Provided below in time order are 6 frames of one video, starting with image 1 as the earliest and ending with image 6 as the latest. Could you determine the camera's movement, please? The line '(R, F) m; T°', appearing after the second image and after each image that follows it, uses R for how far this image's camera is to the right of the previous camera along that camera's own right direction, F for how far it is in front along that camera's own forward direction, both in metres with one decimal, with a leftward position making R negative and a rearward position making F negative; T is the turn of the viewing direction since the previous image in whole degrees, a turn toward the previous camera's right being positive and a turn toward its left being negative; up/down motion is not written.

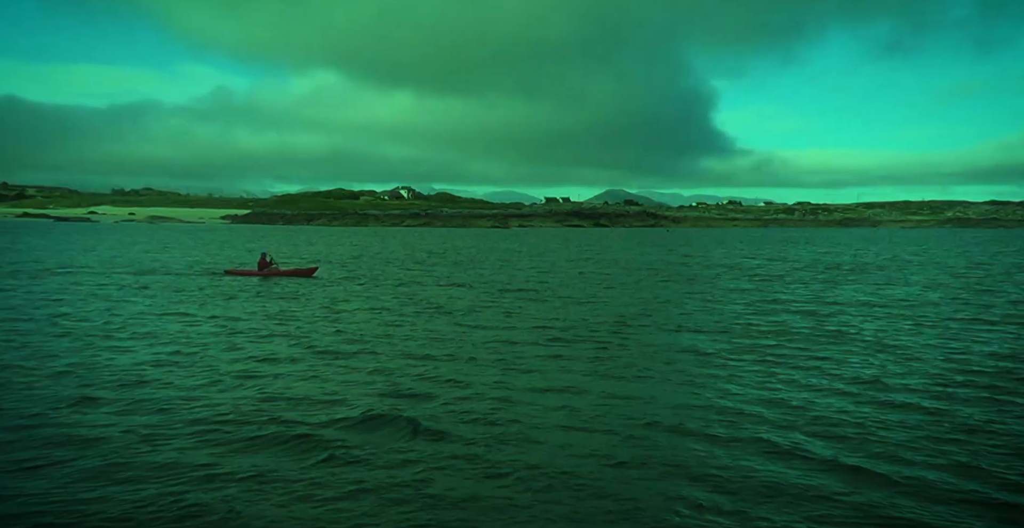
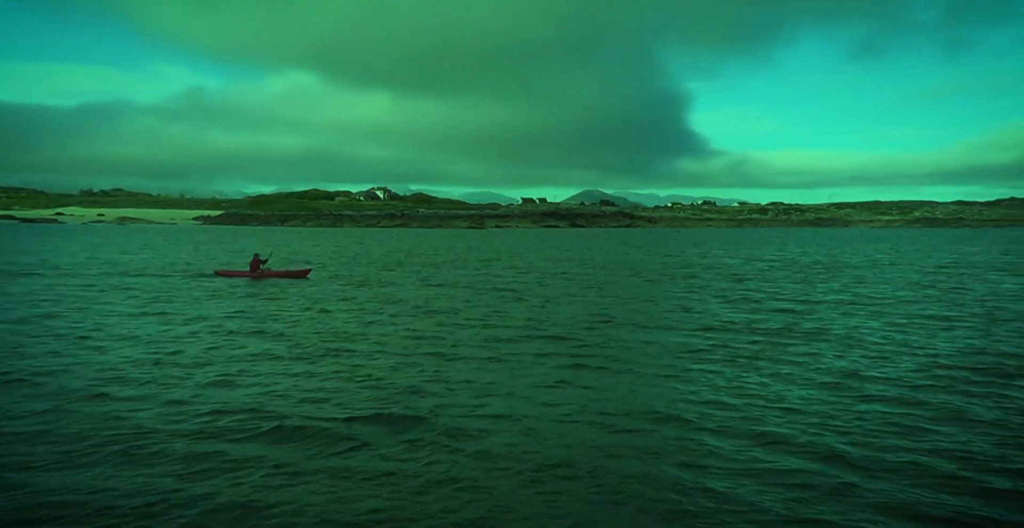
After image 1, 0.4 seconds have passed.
(+2.8, +2.5) m; -15°
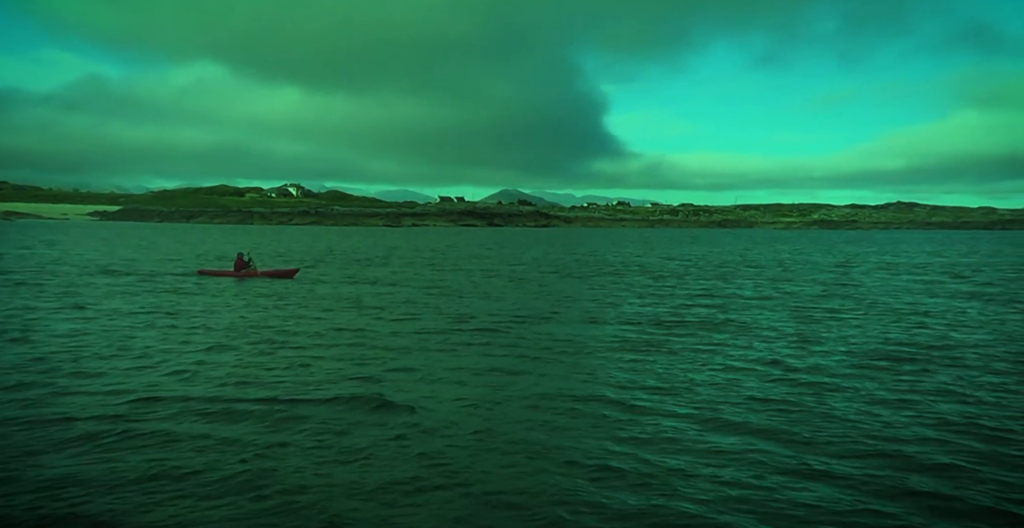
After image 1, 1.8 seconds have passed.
(+0.8, -0.7) m; +4°
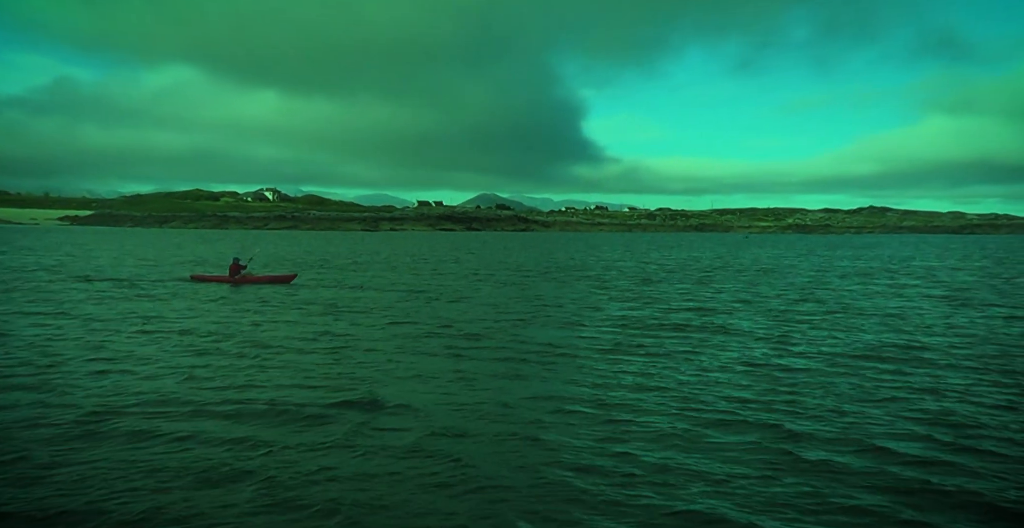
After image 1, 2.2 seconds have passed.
(-0.8, -3.2) m; -7°
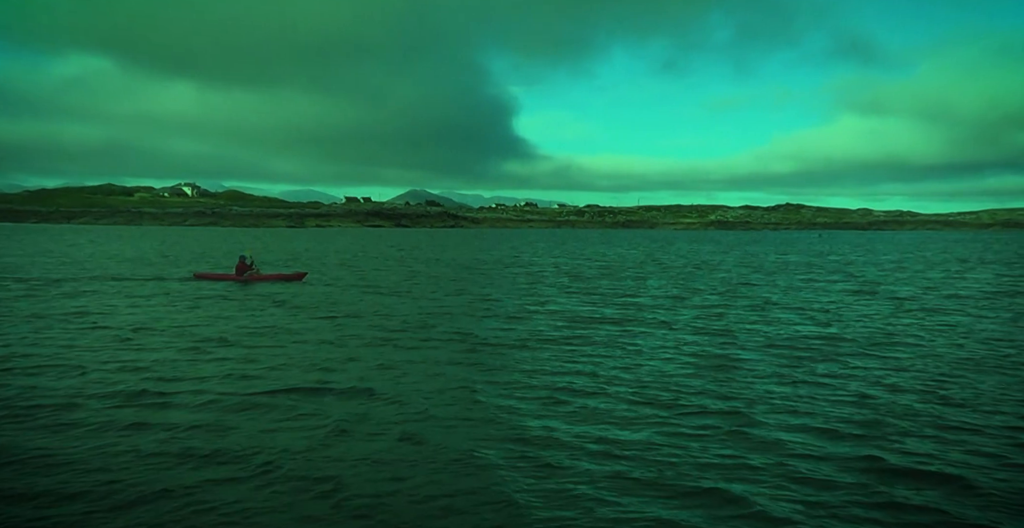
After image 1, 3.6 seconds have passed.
(-0.6, +4.2) m; +5°
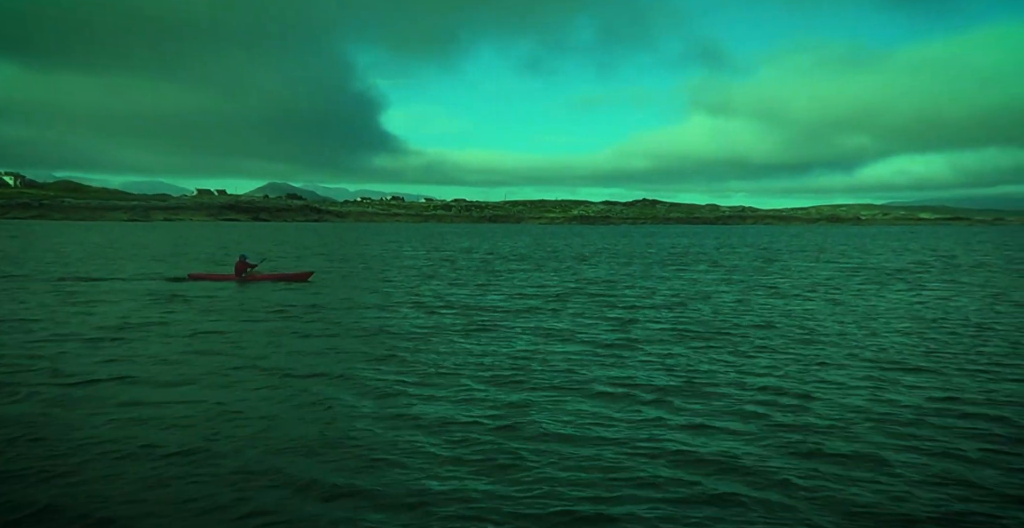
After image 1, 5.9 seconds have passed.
(-0.4, -1.2) m; +9°
